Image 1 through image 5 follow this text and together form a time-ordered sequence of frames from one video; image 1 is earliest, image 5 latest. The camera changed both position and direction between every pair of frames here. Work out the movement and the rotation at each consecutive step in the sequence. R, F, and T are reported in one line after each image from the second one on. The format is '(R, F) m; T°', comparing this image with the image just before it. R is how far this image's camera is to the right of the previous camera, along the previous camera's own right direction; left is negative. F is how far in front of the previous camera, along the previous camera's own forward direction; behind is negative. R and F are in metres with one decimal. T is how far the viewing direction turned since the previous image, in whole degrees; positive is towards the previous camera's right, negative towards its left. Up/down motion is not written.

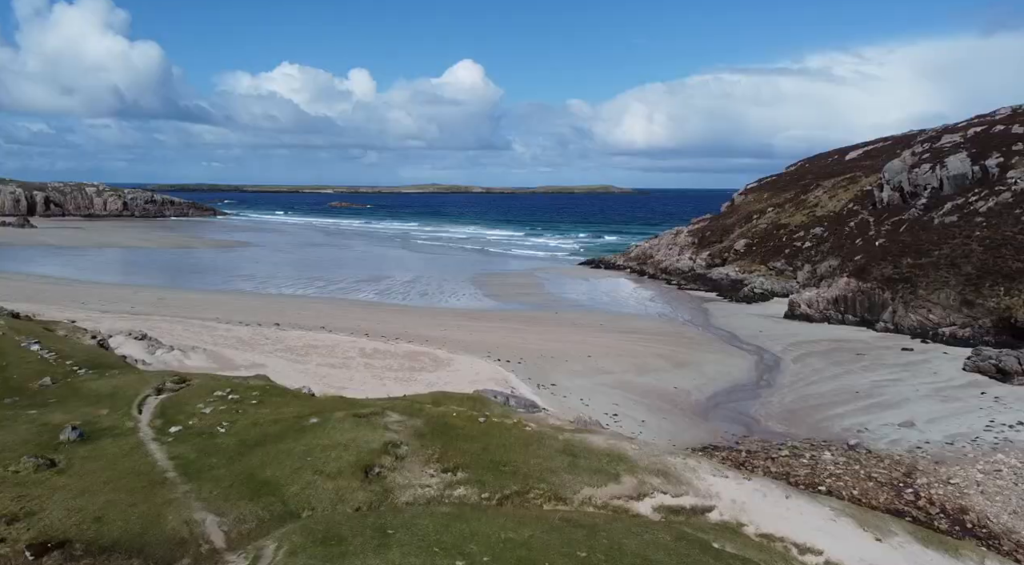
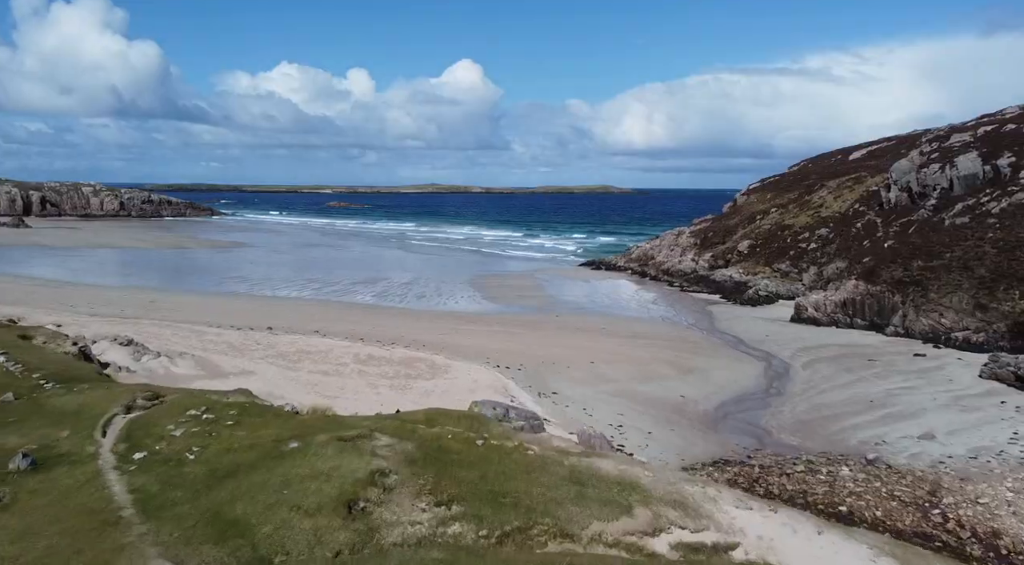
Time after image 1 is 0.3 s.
(0.0, +0.7) m; 0°
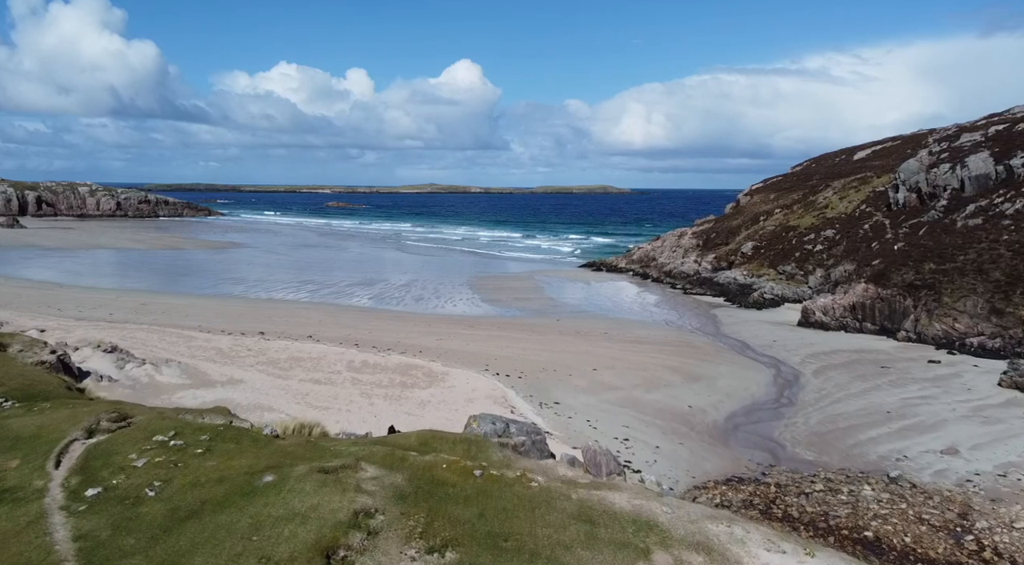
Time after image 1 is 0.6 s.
(0.0, +0.7) m; 0°
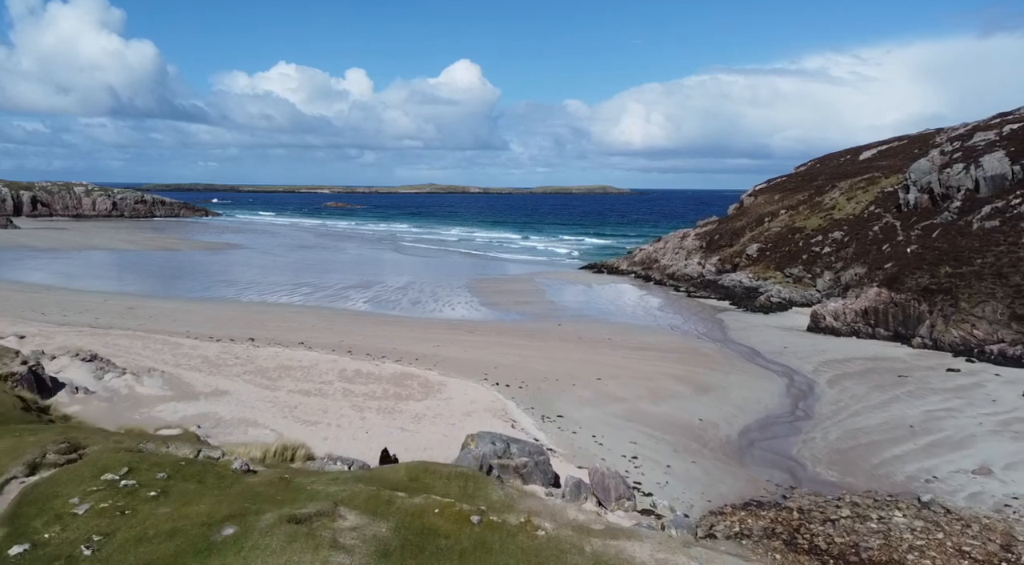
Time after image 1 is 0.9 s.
(0.0, +0.8) m; 0°
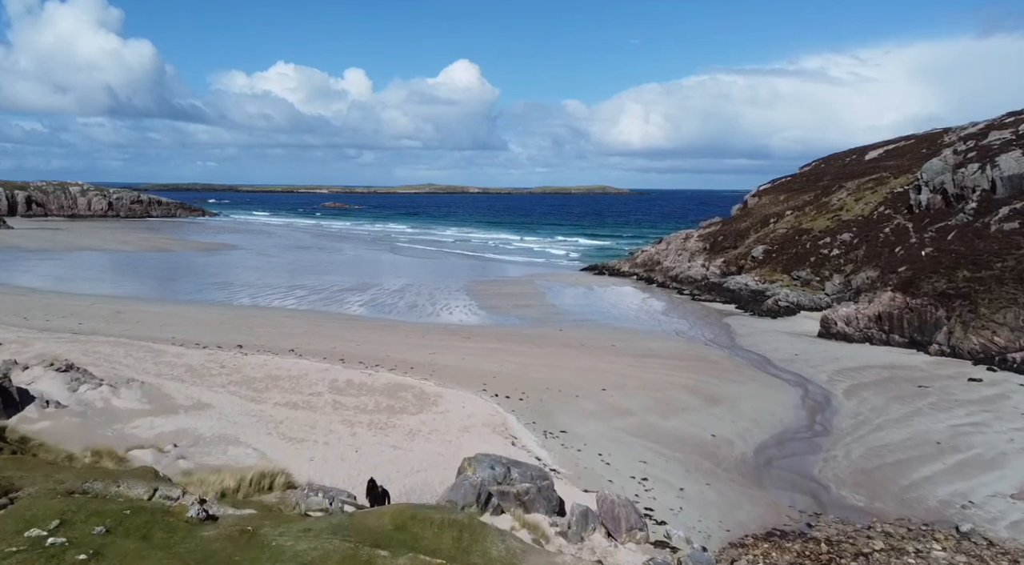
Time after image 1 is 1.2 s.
(0.0, +0.9) m; 0°
